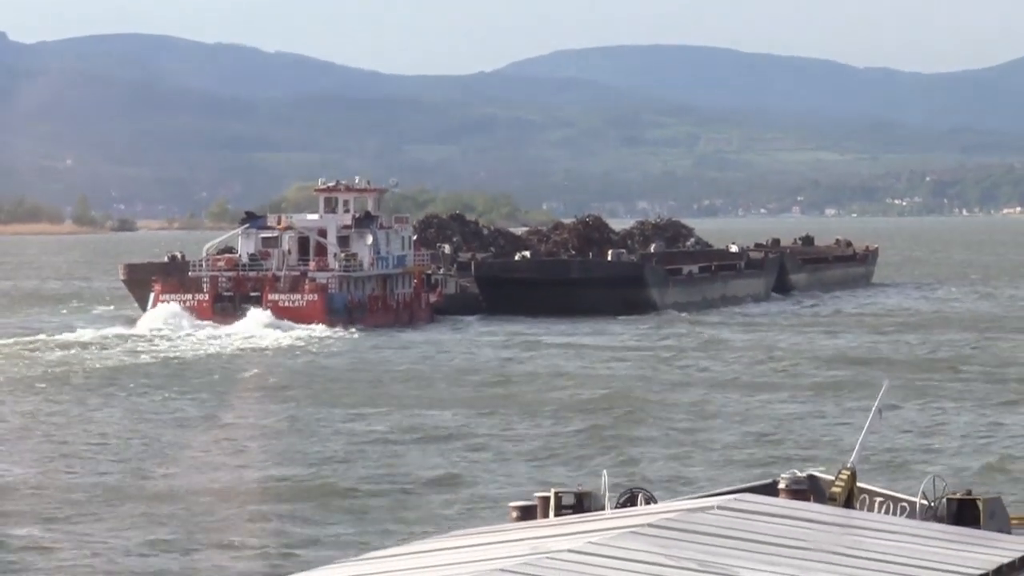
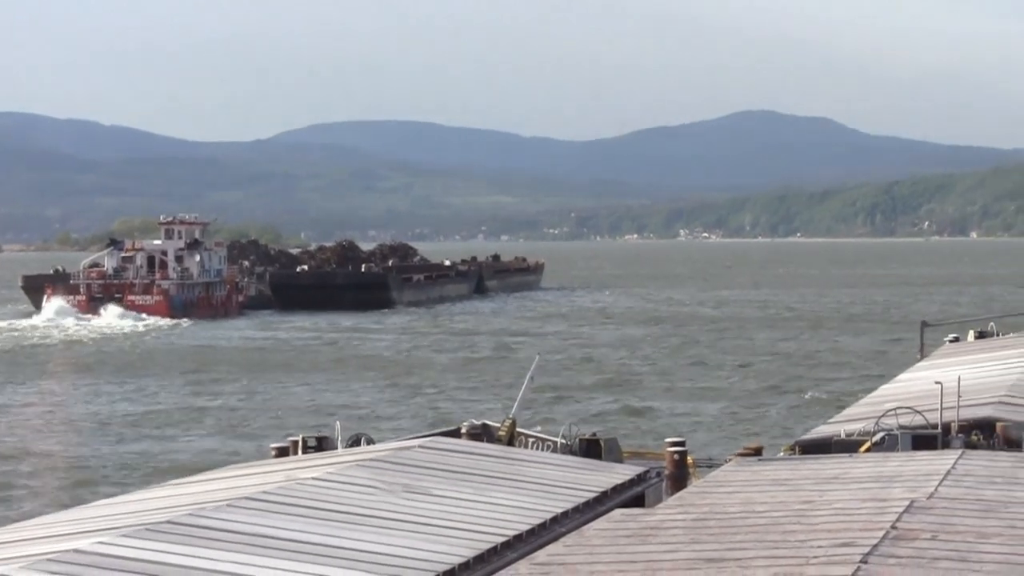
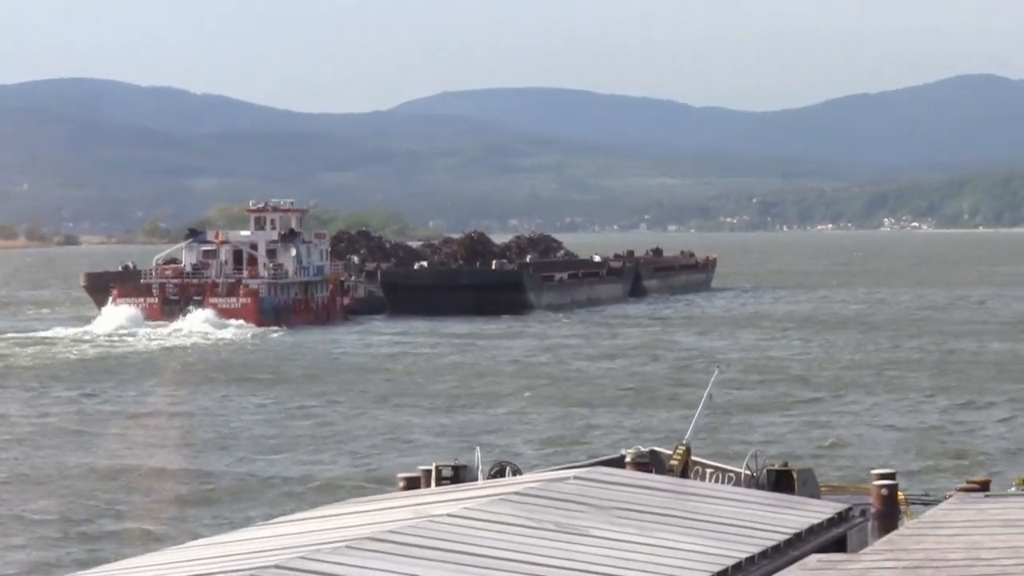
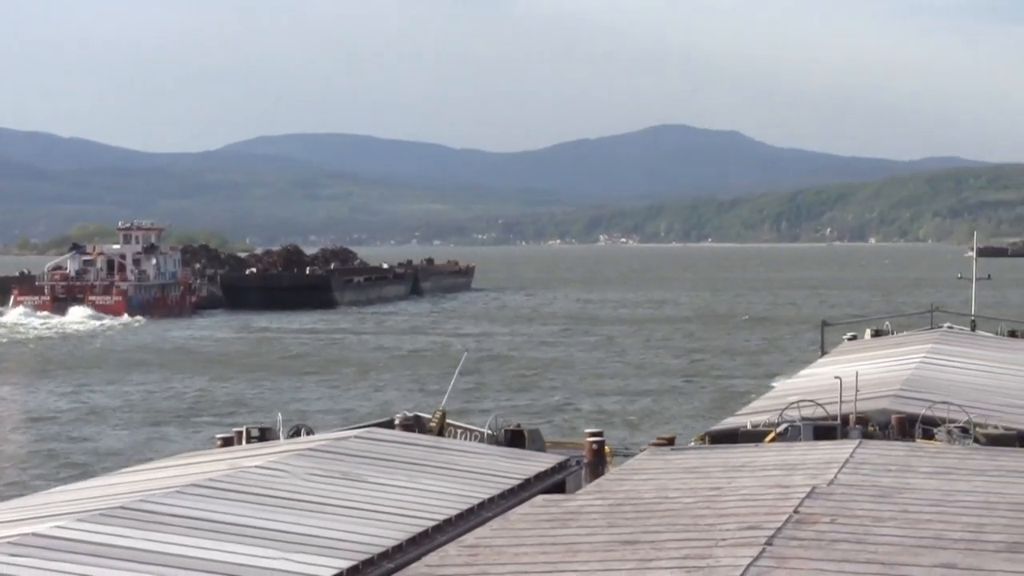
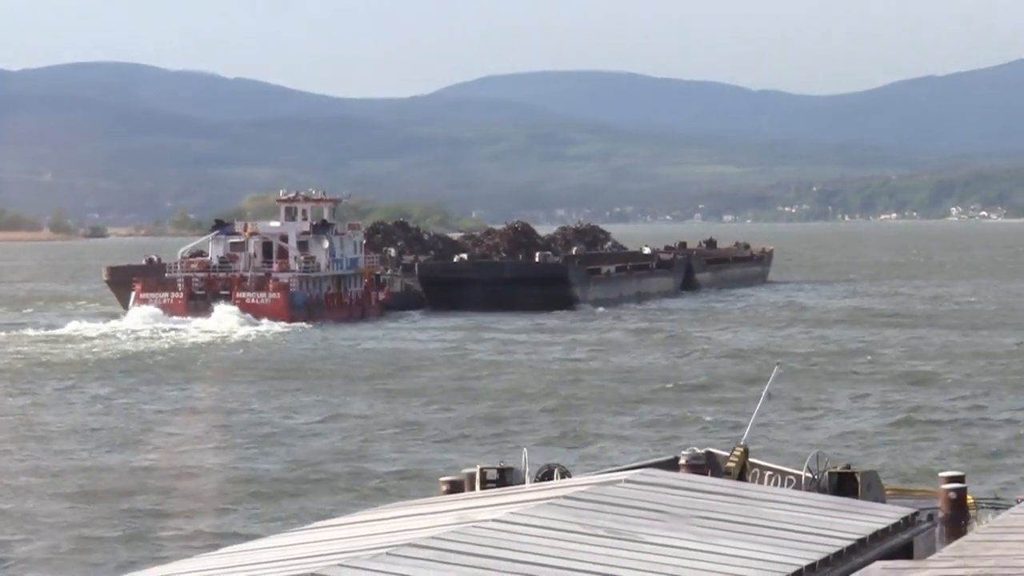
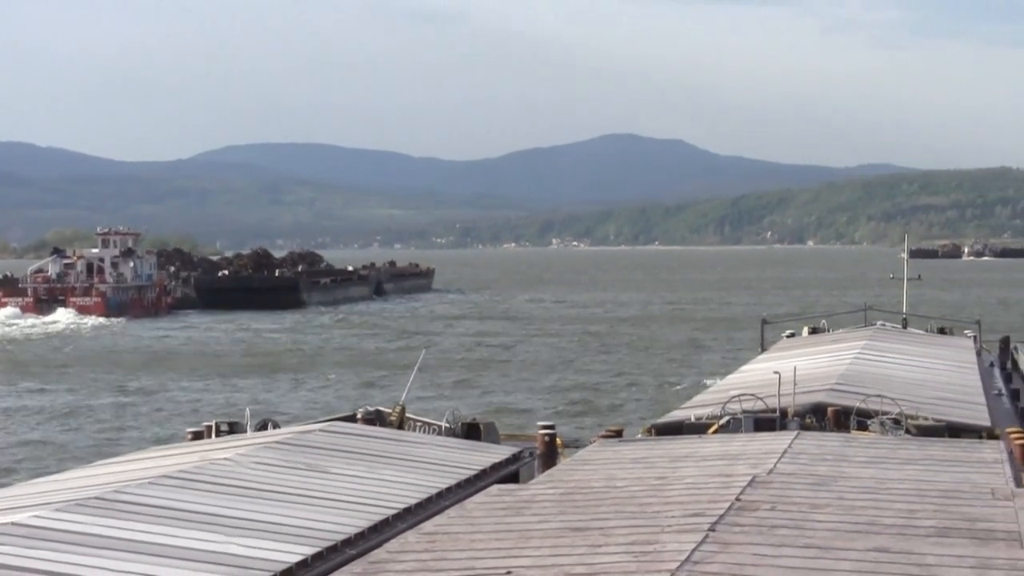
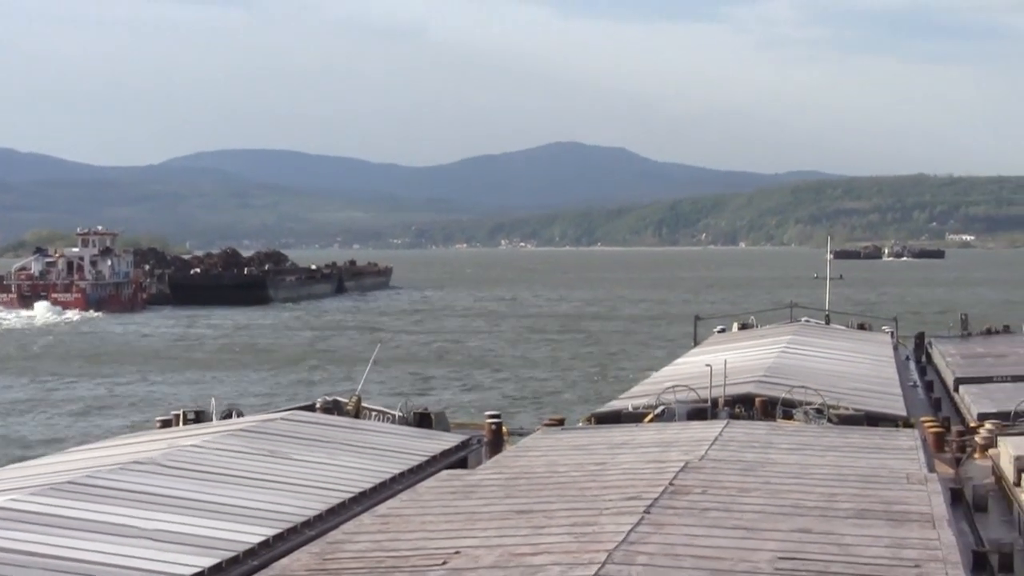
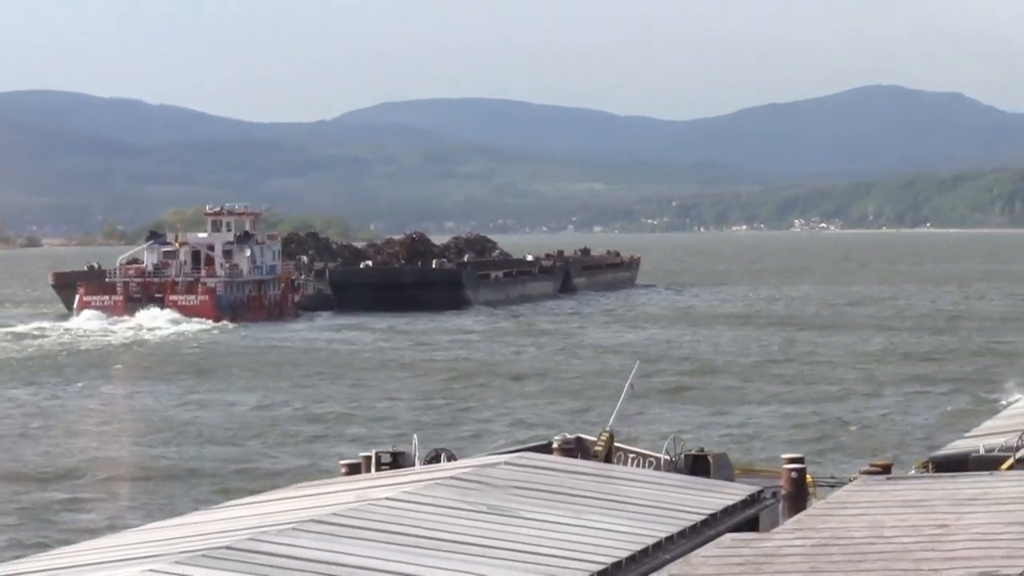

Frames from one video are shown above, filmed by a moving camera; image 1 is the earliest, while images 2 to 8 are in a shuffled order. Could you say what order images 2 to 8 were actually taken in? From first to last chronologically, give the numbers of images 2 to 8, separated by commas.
5, 3, 8, 2, 4, 6, 7
